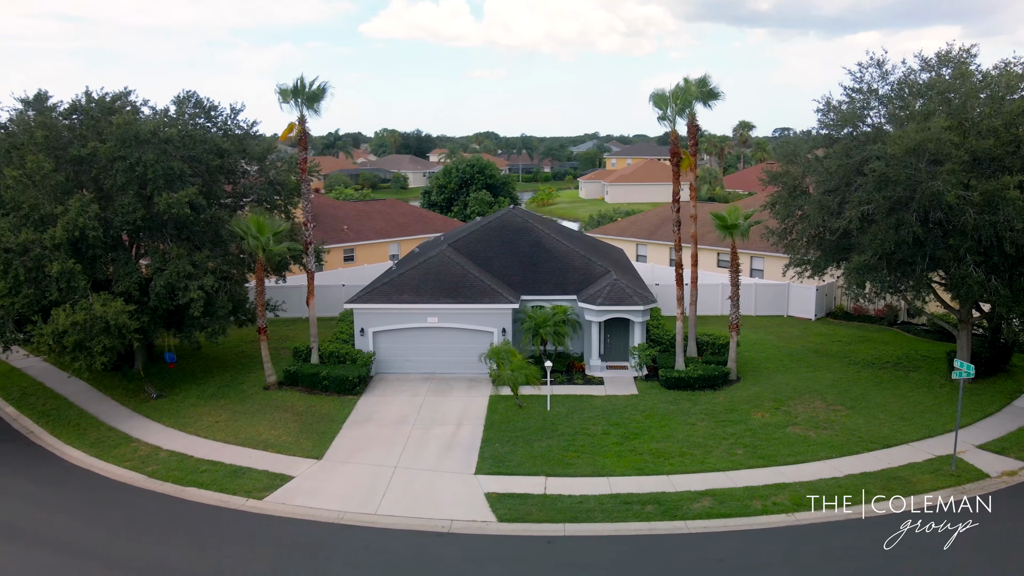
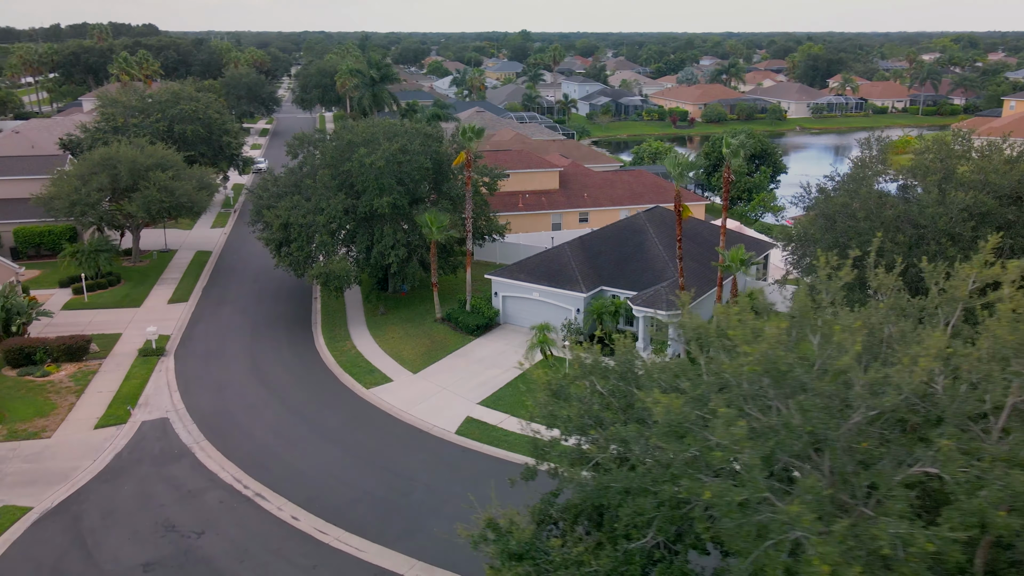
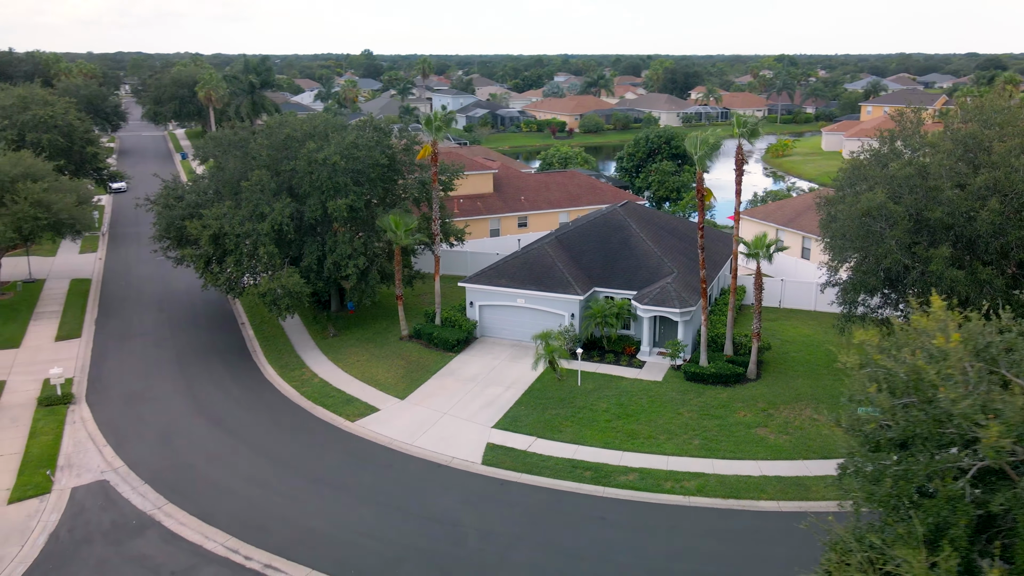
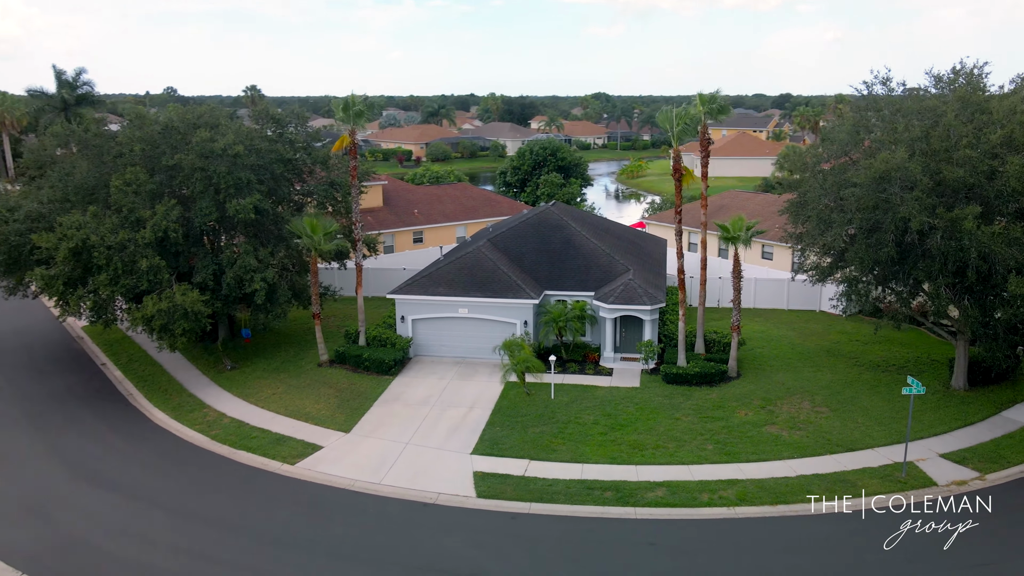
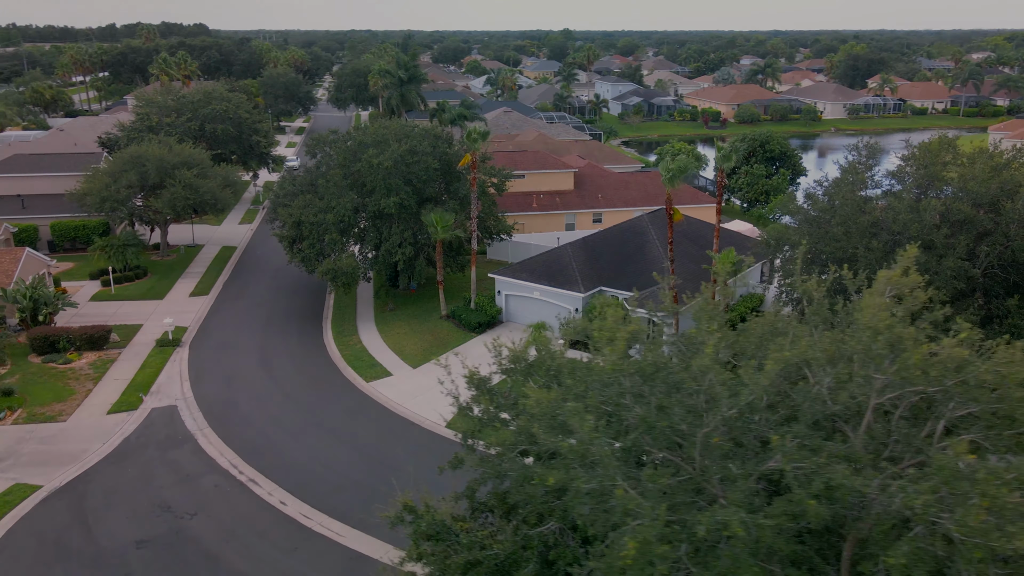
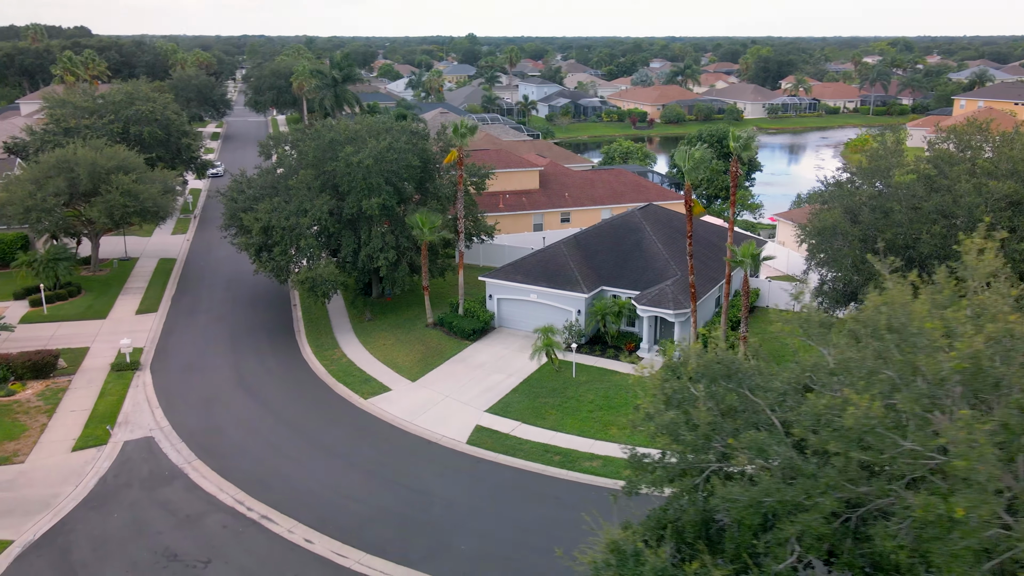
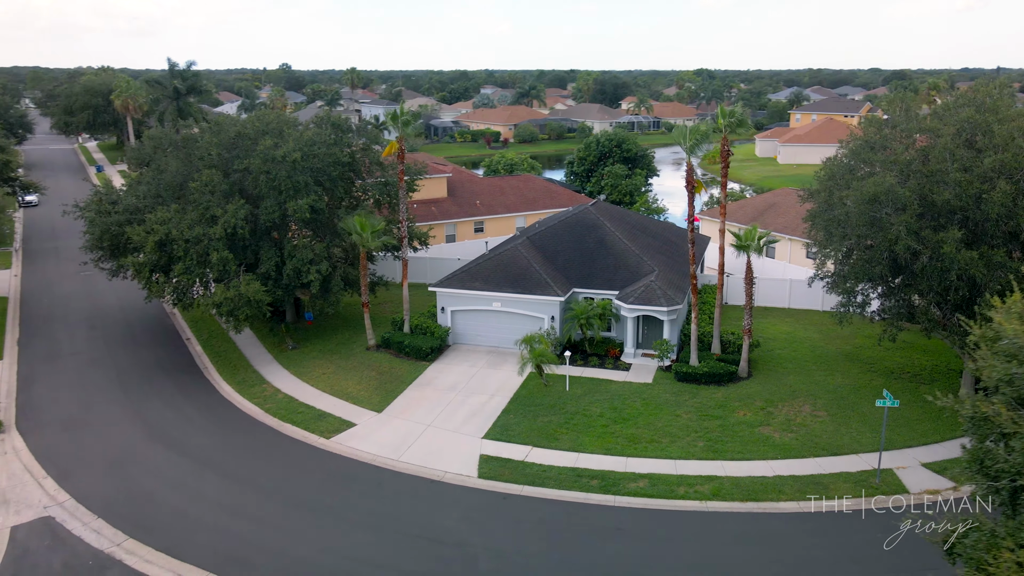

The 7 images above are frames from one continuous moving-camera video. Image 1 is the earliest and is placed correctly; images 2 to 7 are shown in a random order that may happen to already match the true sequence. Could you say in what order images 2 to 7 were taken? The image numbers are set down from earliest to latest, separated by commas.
4, 7, 3, 6, 2, 5
